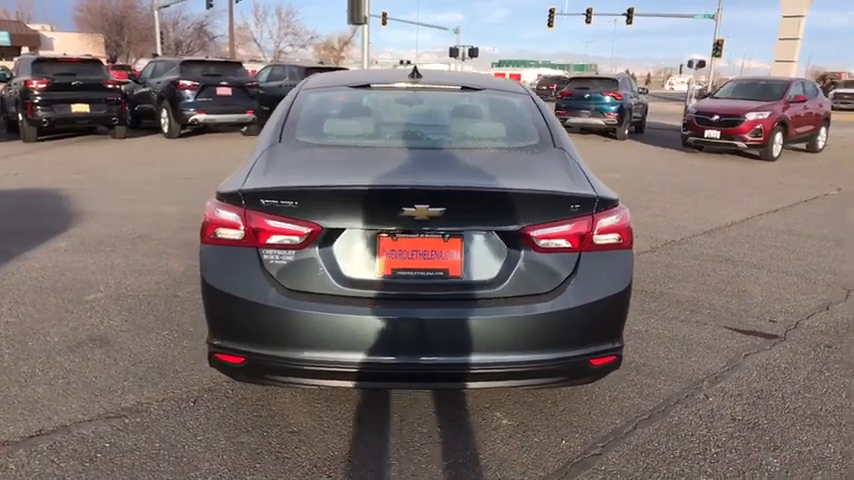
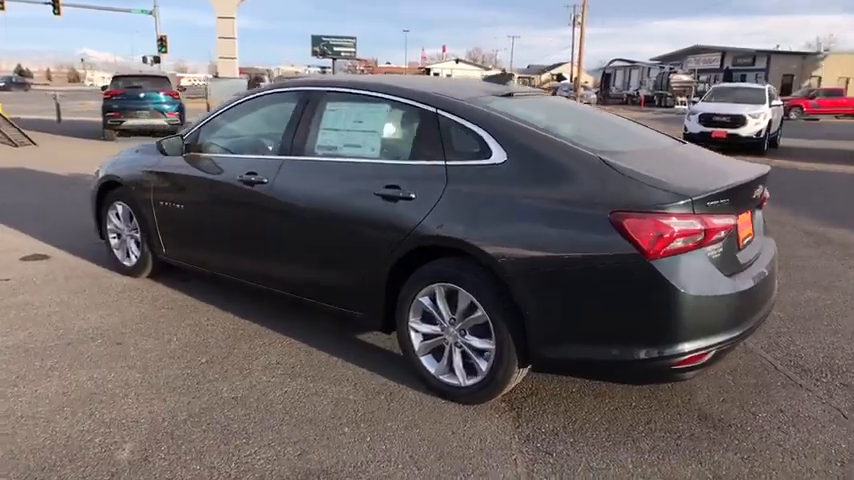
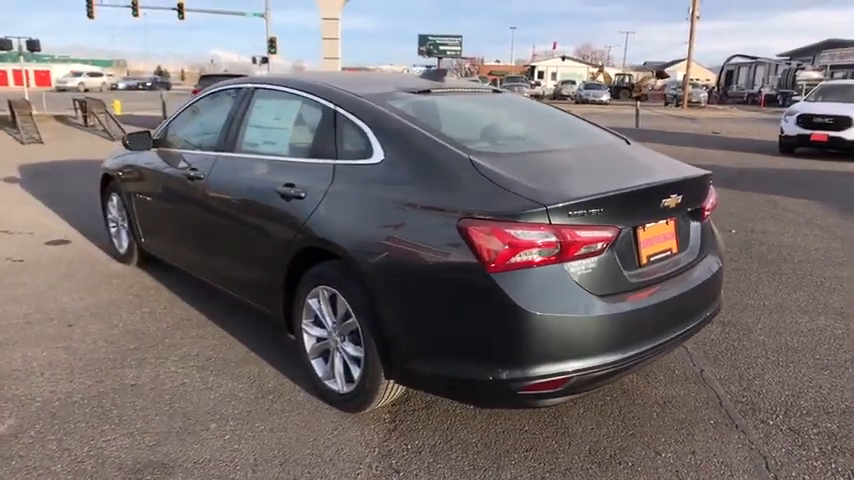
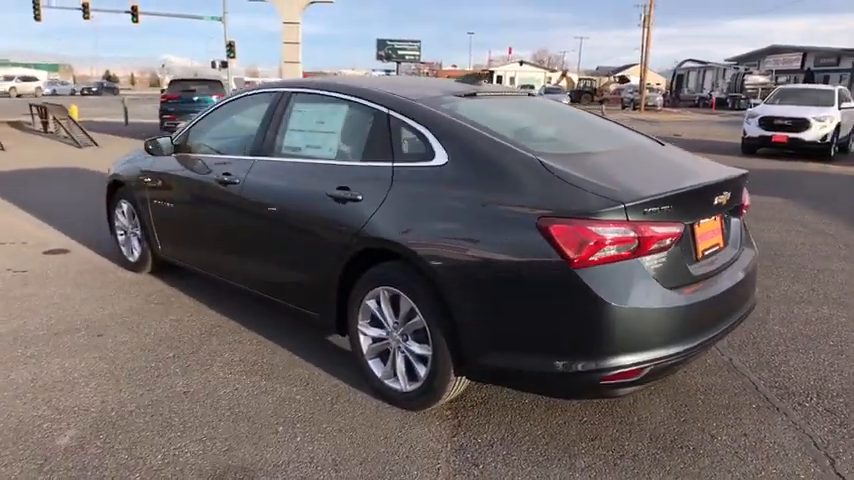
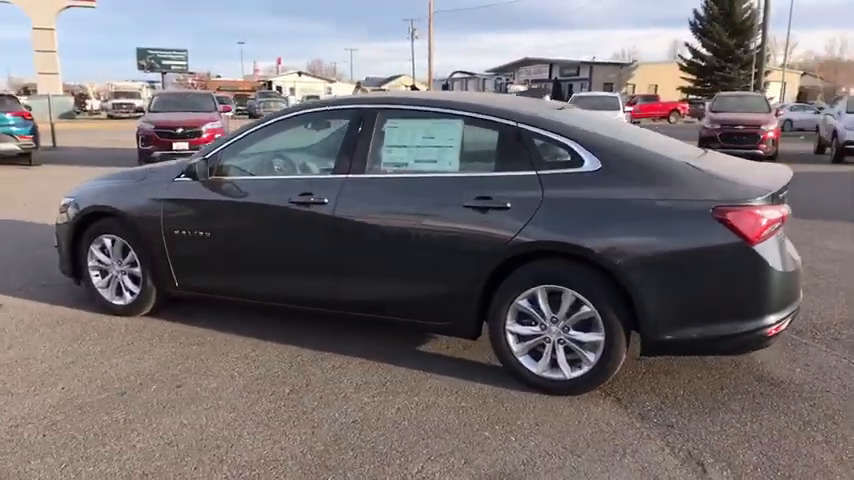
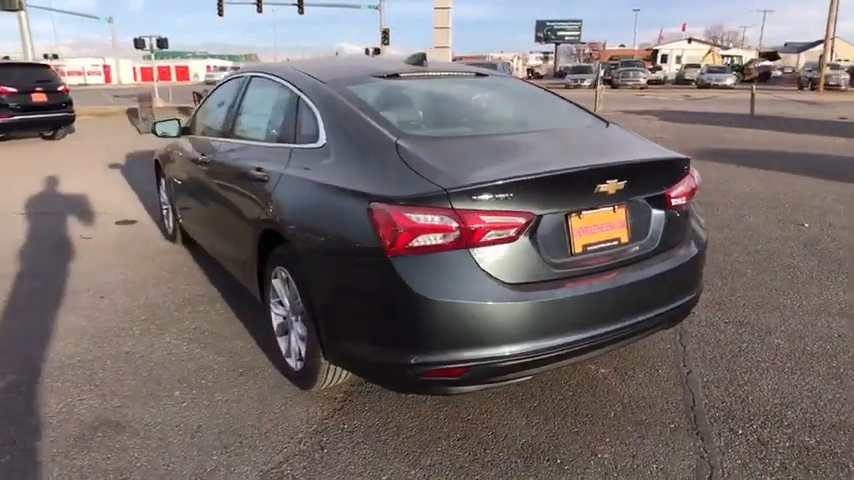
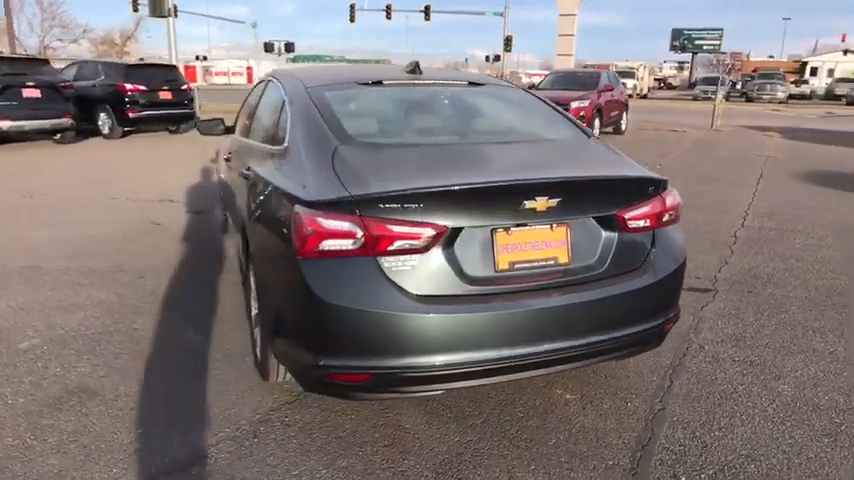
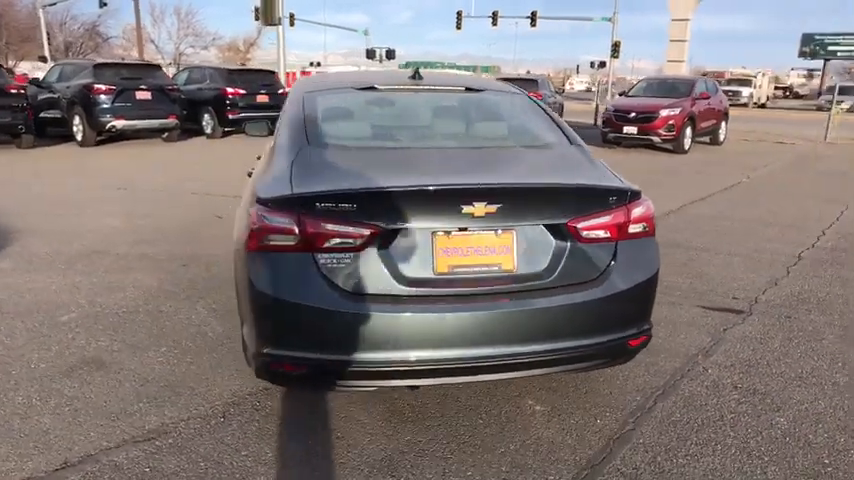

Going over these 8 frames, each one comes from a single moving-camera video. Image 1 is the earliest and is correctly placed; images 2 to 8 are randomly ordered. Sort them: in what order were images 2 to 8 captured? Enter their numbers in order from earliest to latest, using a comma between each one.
8, 7, 6, 3, 4, 2, 5
